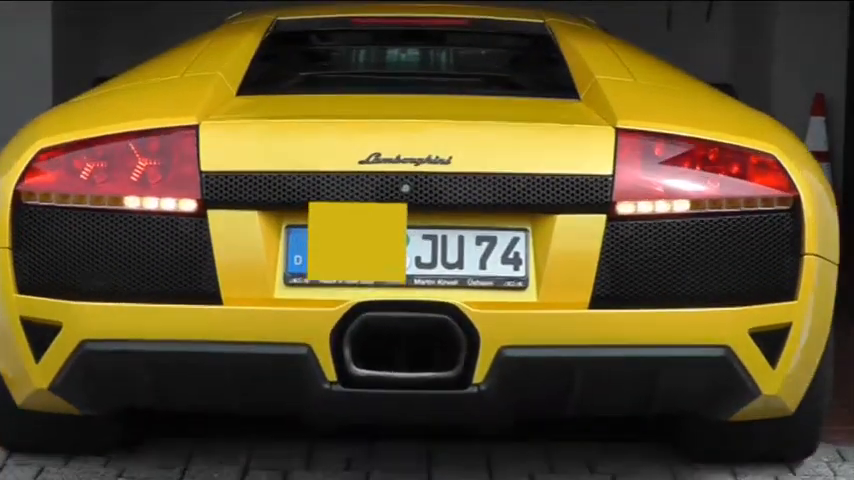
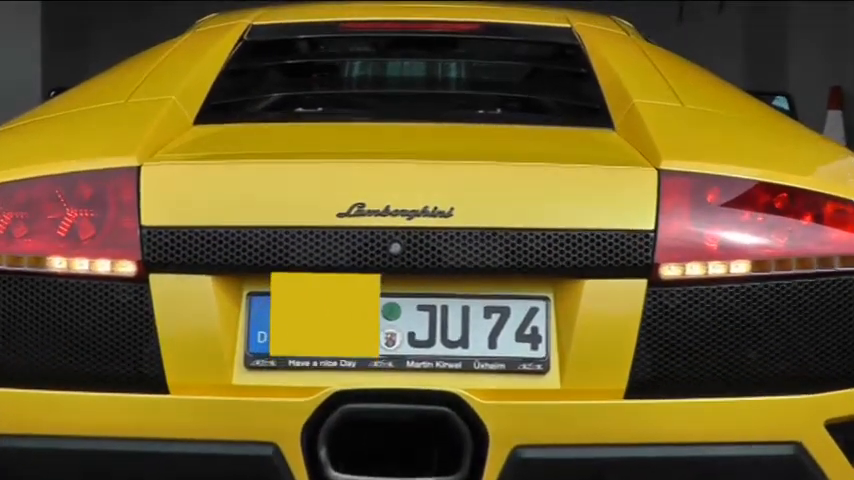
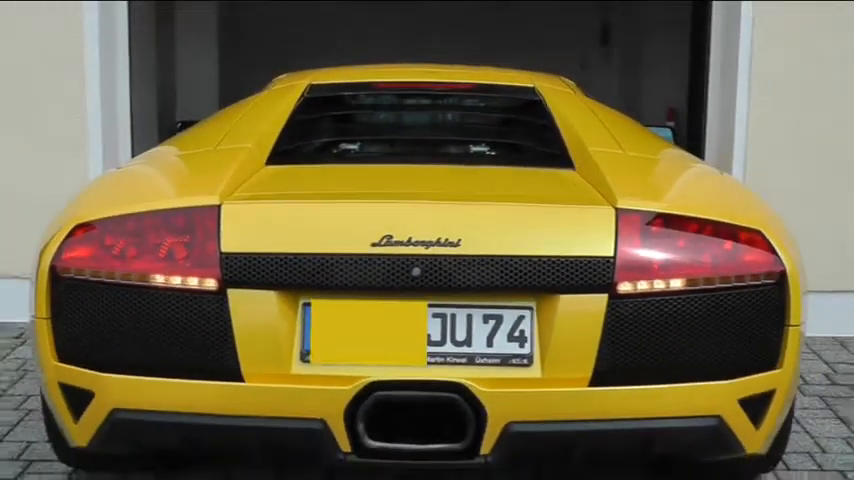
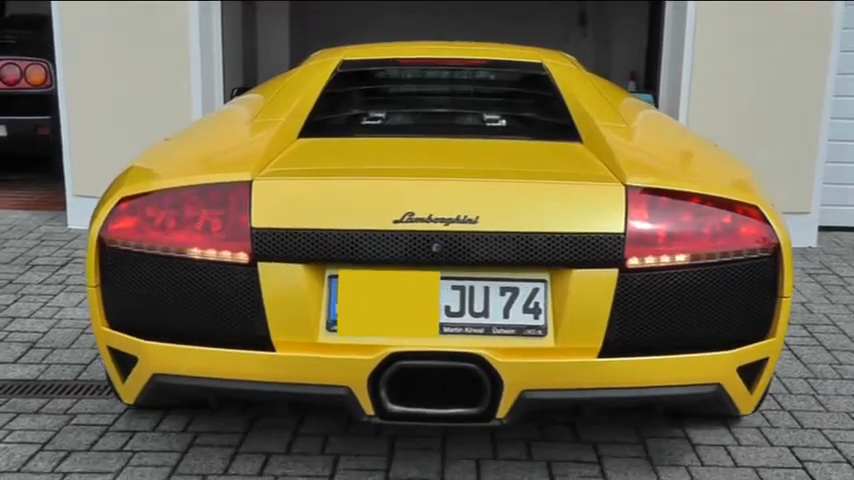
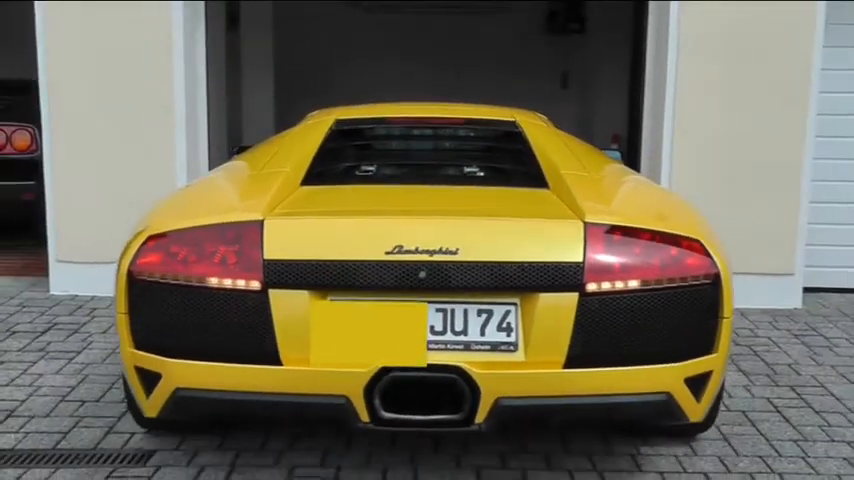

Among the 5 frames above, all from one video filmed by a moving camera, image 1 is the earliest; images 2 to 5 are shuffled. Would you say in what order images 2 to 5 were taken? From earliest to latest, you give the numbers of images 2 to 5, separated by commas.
2, 3, 5, 4
